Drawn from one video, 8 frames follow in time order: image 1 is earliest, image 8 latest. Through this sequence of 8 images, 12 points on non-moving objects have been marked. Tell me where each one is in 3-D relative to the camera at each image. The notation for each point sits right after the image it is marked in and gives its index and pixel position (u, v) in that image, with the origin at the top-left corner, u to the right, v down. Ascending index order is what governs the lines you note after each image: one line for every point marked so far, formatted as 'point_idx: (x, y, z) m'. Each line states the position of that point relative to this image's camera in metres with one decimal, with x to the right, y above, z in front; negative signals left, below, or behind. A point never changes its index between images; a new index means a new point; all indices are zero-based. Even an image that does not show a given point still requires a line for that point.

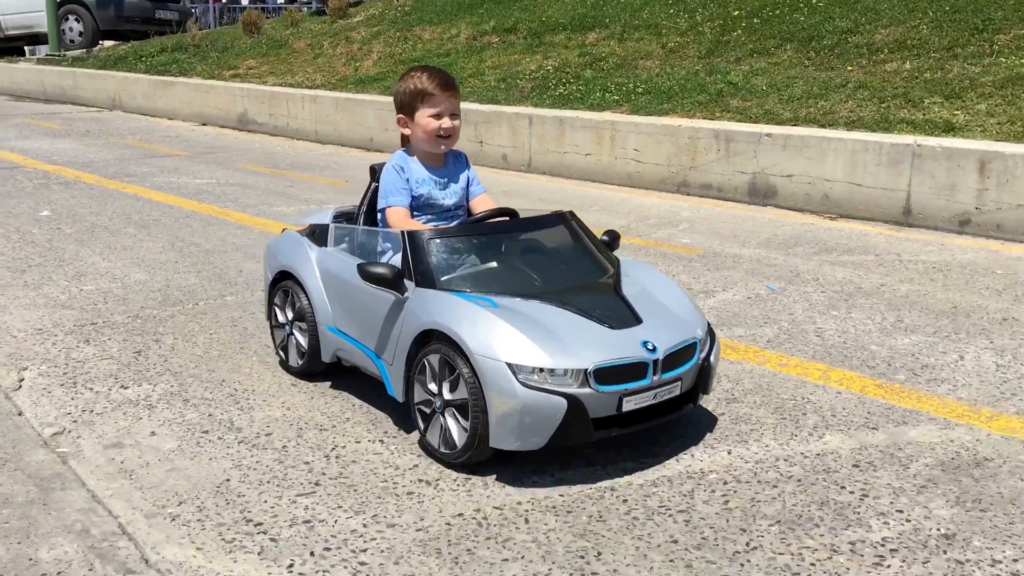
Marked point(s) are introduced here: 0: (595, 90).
0: (+1.1, +2.5, +12.4) m
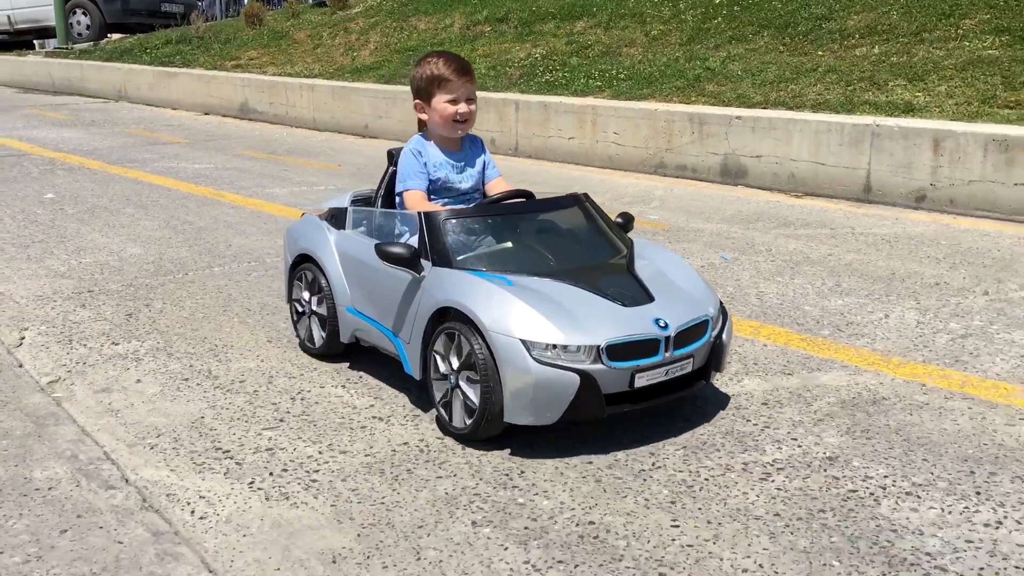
0: (+0.9, +2.8, +12.8) m
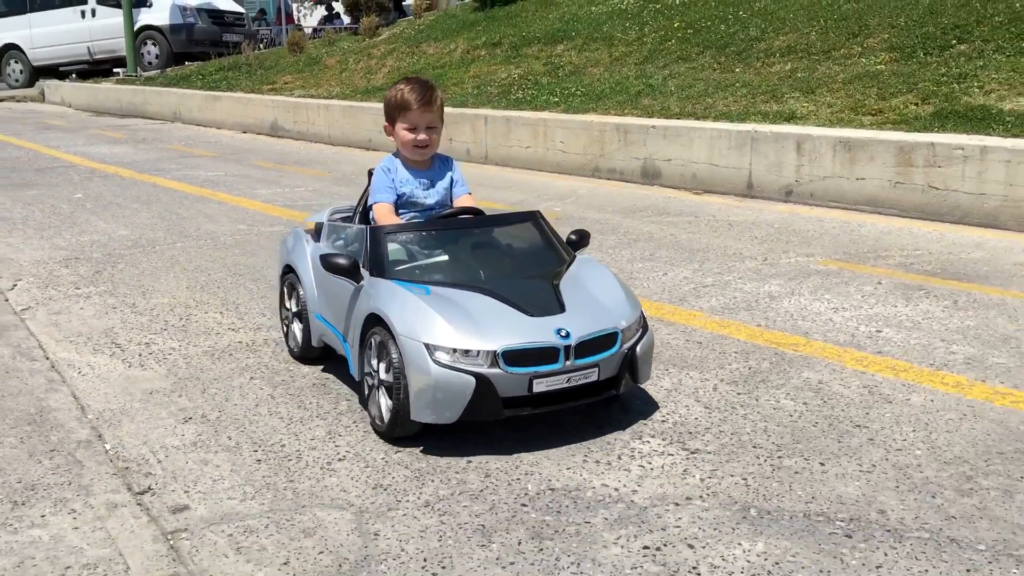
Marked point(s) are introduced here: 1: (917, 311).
0: (+0.5, +2.9, +14.5) m
1: (+2.4, -0.1, +6.0) m
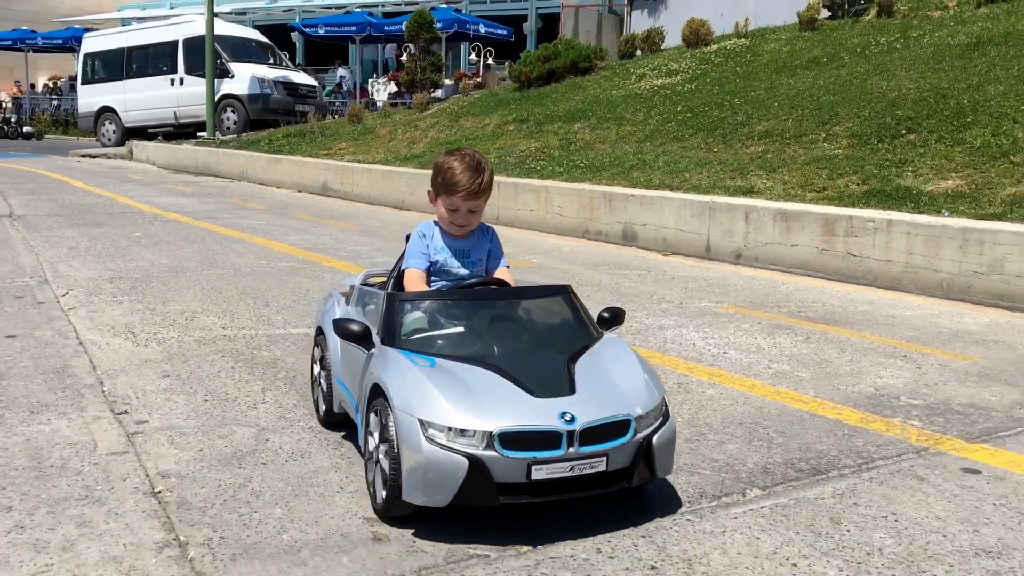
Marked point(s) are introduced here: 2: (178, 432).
0: (+0.7, +2.0, +16.2) m
1: (+1.9, -0.4, +7.4) m
2: (-1.7, -0.7, +5.0) m
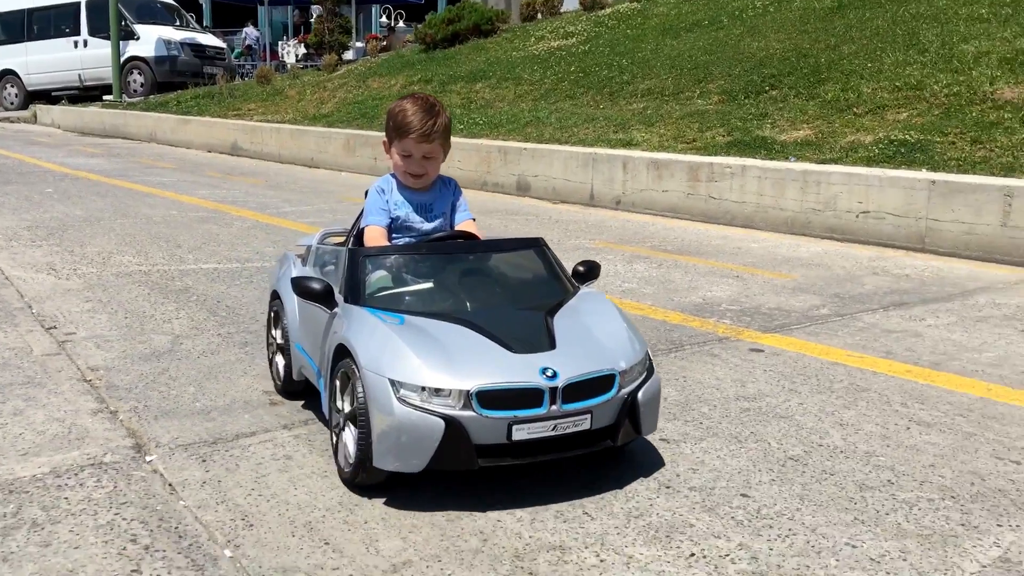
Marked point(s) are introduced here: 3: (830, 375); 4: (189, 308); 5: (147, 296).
0: (-1.0, +2.9, +17.1) m
1: (+1.0, +0.2, +8.5) m
2: (-2.4, -0.3, +5.8) m
3: (+1.7, -0.5, +5.2) m
4: (-2.2, -0.1, +6.7) m
5: (-2.6, -0.1, +7.0) m
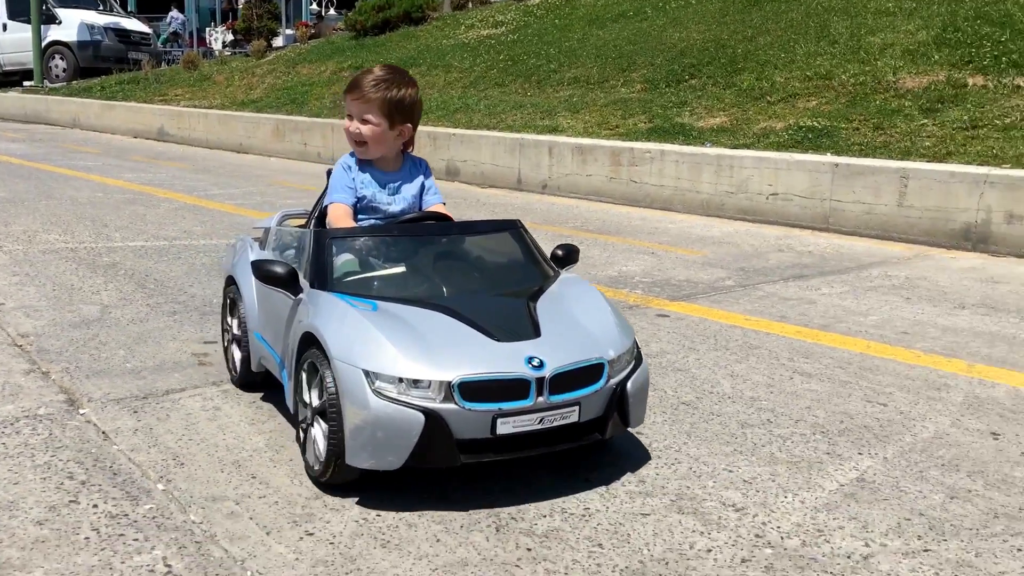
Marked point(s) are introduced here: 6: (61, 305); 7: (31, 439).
0: (-2.2, +3.1, +17.3) m
1: (+0.3, +0.4, +8.8) m
2: (-2.9, -0.1, +6.0) m
3: (+1.2, -0.3, +5.6) m
4: (-2.7, +0.1, +6.8) m
5: (-3.2, +0.1, +7.1) m
6: (-2.8, -0.1, +6.1) m
7: (-1.9, -0.6, +3.8) m
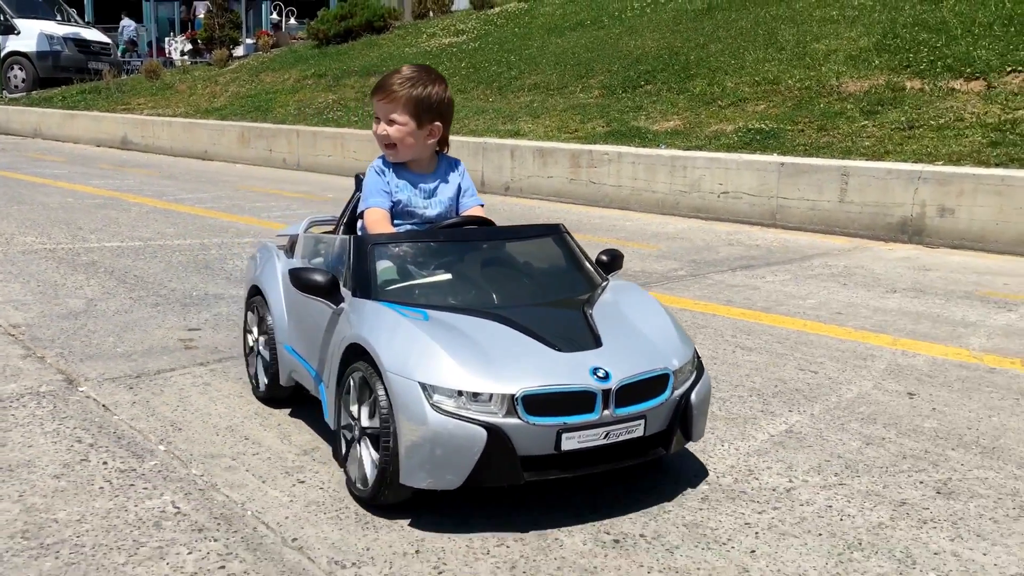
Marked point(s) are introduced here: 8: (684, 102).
0: (-2.9, +3.1, +17.6) m
1: (0.0, +0.4, +9.3) m
2: (-3.1, -0.1, +6.3) m
3: (+1.0, -0.2, +6.1) m
4: (-3.0, +0.1, +7.1) m
5: (-3.4, +0.1, +7.4) m
6: (-3.0, -0.1, +6.4) m
7: (-2.0, -0.5, +4.2) m
8: (+2.4, +2.6, +13.7) m
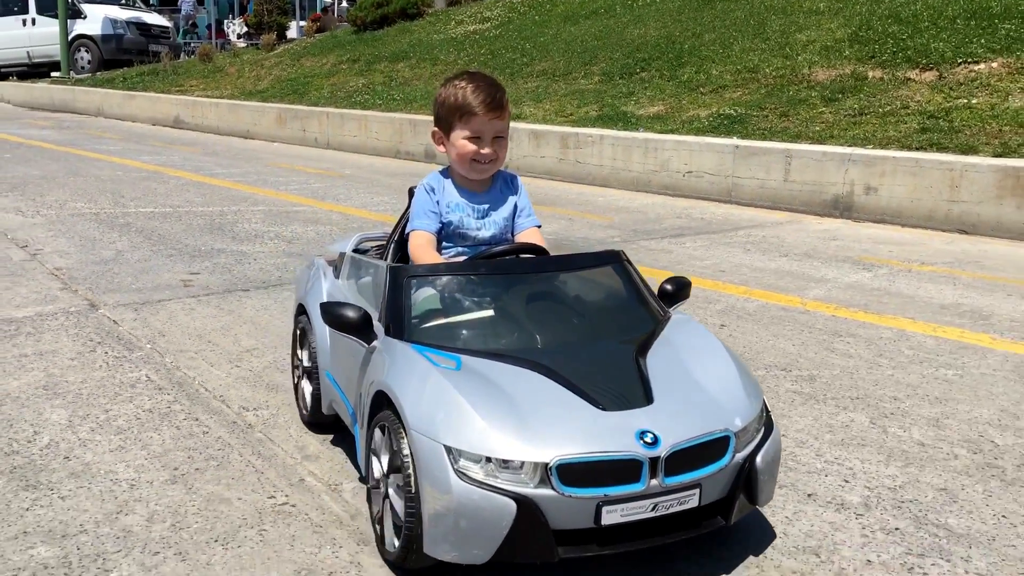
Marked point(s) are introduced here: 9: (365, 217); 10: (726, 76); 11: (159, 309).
0: (-2.6, +3.7, +19.1) m
1: (-0.3, +0.8, +10.7) m
2: (-3.6, +0.3, +7.9) m
3: (+0.5, +0.1, +7.4) m
4: (-3.4, +0.5, +8.8) m
5: (-3.8, +0.5, +9.1) m
6: (-3.5, +0.3, +8.0) m
7: (-2.6, -0.2, +5.7) m
8: (+2.4, +3.0, +14.9) m
9: (-1.5, +0.7, +10.2) m
10: (+3.2, +3.2, +14.7) m
11: (-2.2, -0.1, +6.1) m
